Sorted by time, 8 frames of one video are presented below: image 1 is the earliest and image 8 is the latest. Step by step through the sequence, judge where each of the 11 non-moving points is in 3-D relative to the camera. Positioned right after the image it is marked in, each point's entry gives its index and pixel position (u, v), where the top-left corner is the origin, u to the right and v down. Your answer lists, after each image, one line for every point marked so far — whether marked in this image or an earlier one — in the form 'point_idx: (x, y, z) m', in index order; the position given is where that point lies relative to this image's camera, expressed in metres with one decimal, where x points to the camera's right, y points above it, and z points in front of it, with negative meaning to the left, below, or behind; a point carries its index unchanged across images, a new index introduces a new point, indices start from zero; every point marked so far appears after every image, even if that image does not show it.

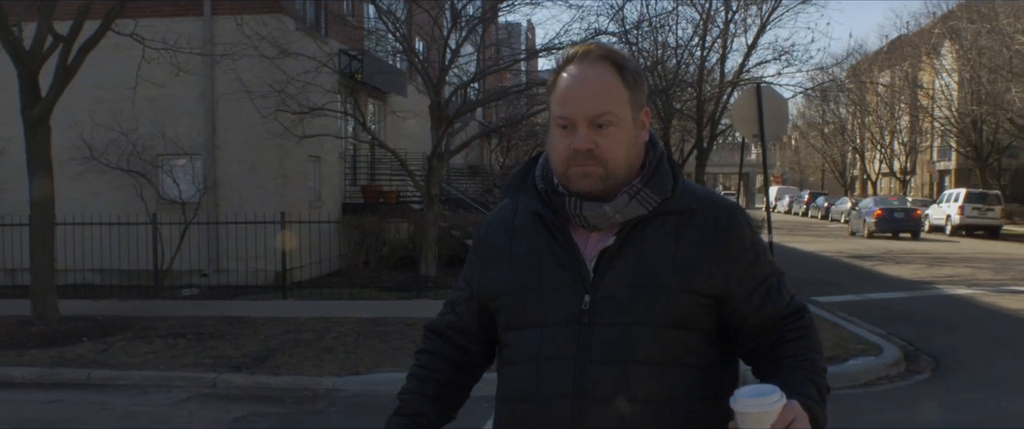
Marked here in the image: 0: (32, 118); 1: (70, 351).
0: (-5.4, +1.1, +10.8) m
1: (-4.7, -1.5, +10.2) m
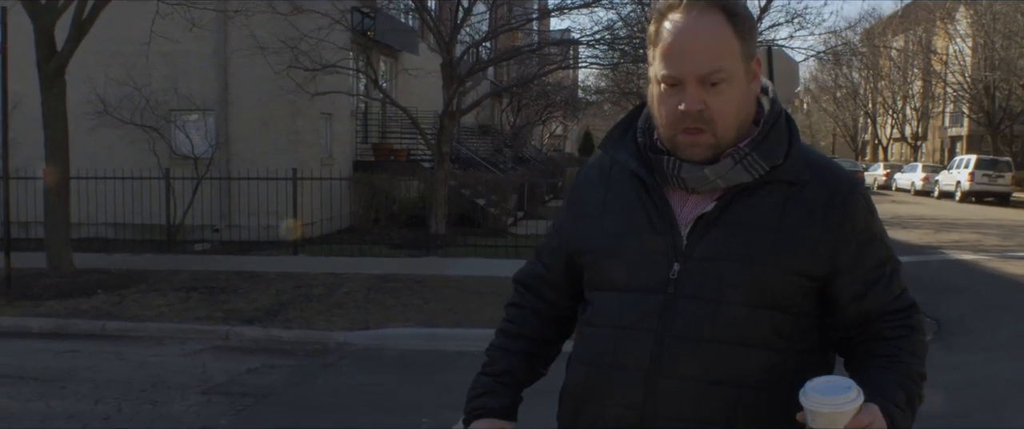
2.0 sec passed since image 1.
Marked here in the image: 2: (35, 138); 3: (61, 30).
0: (-5.3, +1.6, +10.9) m
1: (-4.6, -1.0, +10.4) m
2: (-7.5, +1.2, +15.4) m
3: (-6.1, +2.5, +13.3) m
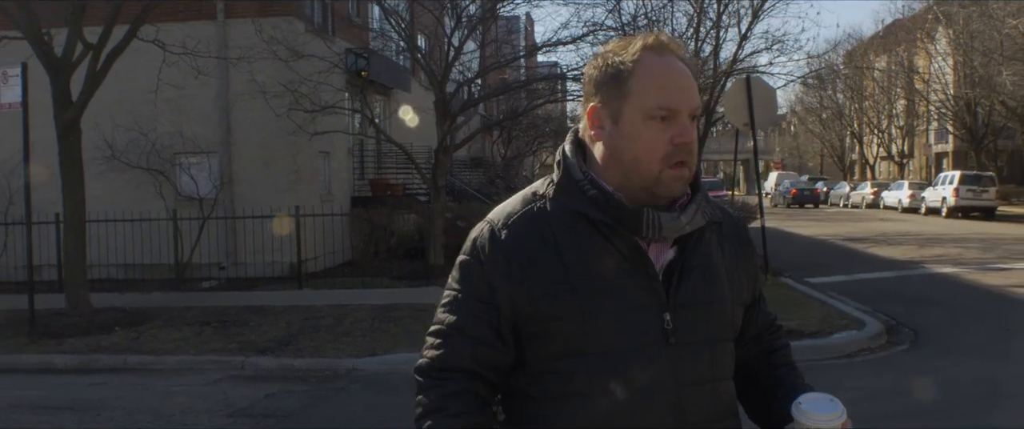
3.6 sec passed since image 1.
0: (-5.4, +1.1, +11.5) m
1: (-4.6, -1.4, +10.9) m
2: (-7.6, +0.5, +15.9) m
3: (-6.2, +1.9, +13.9) m
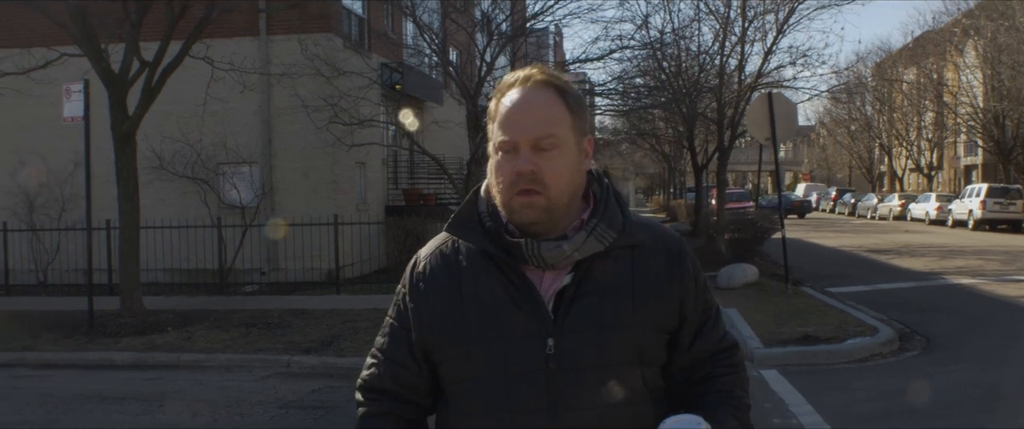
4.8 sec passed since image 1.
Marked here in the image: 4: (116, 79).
0: (-5.0, +1.0, +12.3) m
1: (-4.3, -1.5, +11.7) m
2: (-7.1, +0.4, +16.7) m
3: (-5.8, +1.8, +14.7) m
4: (-5.1, +1.7, +12.3) m
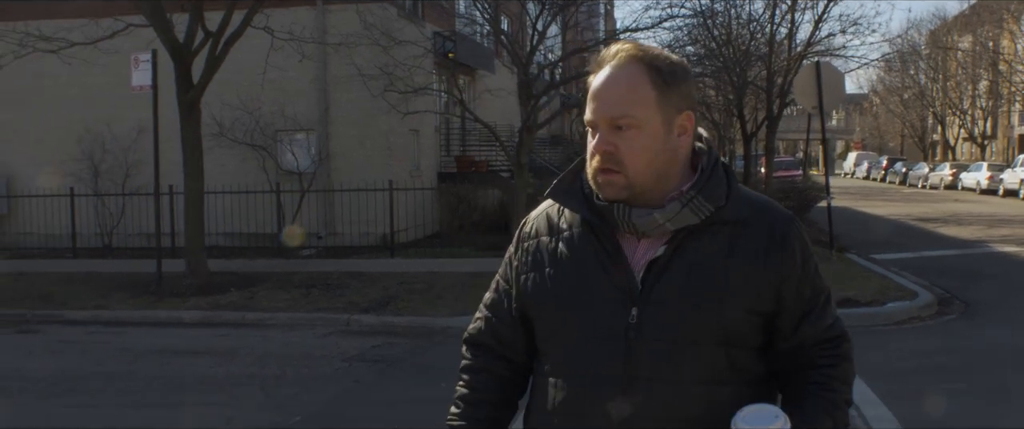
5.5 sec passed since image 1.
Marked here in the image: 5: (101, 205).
0: (-4.3, +1.5, +12.8) m
1: (-3.7, -1.1, +12.2) m
2: (-6.3, +1.0, +17.4) m
3: (-5.0, +2.4, +15.2) m
4: (-4.4, +2.2, +12.8) m
5: (-7.7, +0.2, +18.0) m
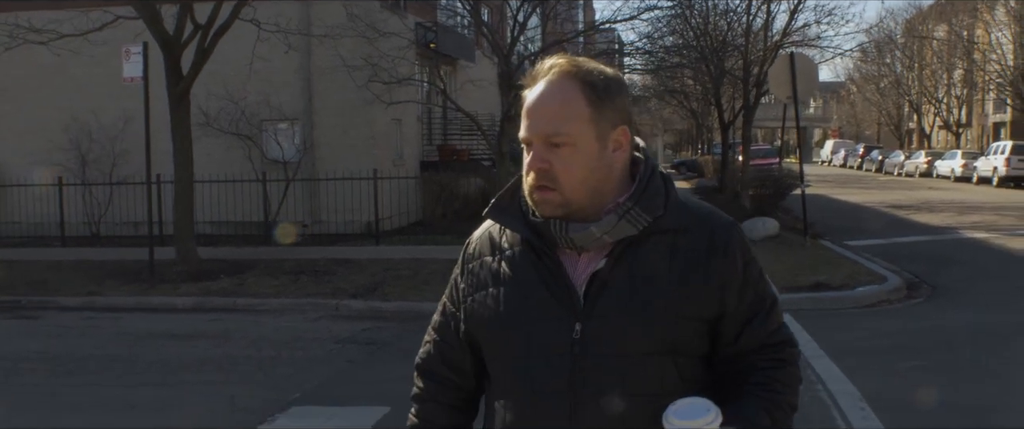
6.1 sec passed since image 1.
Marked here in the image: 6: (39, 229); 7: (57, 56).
0: (-4.6, +1.7, +13.0) m
1: (-3.9, -0.9, +12.5) m
2: (-6.6, +1.2, +17.6) m
3: (-5.3, +2.5, +15.5) m
4: (-4.7, +2.4, +13.1) m
5: (-8.0, +0.4, +18.2) m
6: (-9.2, -0.3, +18.7) m
7: (-8.7, +3.0, +18.3) m
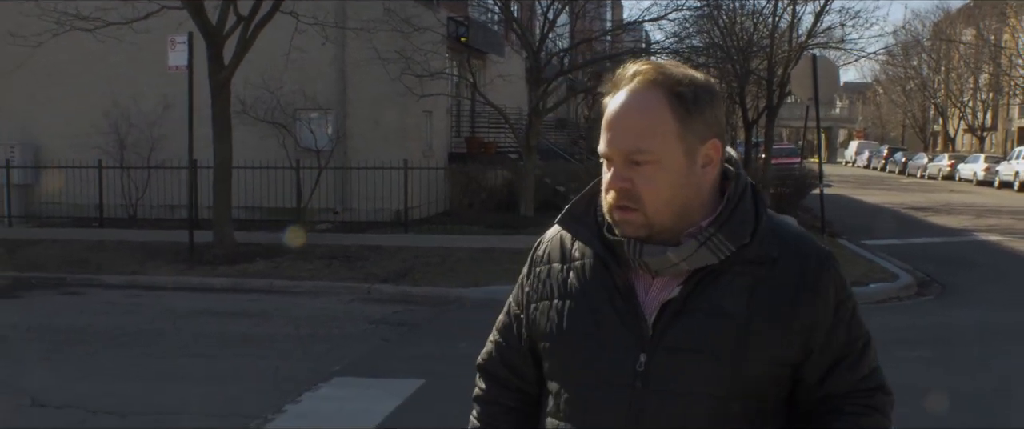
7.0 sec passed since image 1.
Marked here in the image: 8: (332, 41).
0: (-4.2, +1.9, +13.6) m
1: (-3.5, -0.7, +13.1) m
2: (-6.1, +1.5, +18.2) m
3: (-4.8, +2.8, +16.0) m
4: (-4.3, +2.6, +13.6) m
5: (-7.5, +0.7, +18.8) m
6: (-8.8, +0.1, +19.3) m
7: (-8.1, +3.4, +18.9) m
8: (-3.4, +3.3, +18.0) m
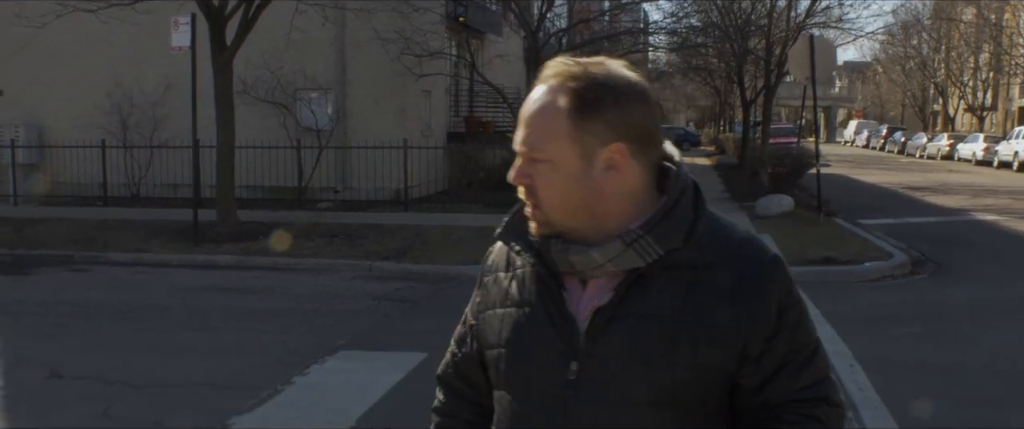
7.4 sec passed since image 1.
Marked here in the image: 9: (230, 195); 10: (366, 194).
0: (-4.2, +2.2, +13.7) m
1: (-3.6, -0.4, +13.3) m
2: (-6.1, +2.0, +18.3) m
3: (-4.8, +3.2, +16.1) m
4: (-4.3, +2.9, +13.8) m
5: (-7.6, +1.1, +19.0) m
6: (-8.8, +0.5, +19.5) m
7: (-8.1, +3.8, +19.0) m
8: (-3.4, +3.7, +18.1) m
9: (-4.2, +0.3, +14.2) m
10: (-2.8, +0.4, +18.2) m
